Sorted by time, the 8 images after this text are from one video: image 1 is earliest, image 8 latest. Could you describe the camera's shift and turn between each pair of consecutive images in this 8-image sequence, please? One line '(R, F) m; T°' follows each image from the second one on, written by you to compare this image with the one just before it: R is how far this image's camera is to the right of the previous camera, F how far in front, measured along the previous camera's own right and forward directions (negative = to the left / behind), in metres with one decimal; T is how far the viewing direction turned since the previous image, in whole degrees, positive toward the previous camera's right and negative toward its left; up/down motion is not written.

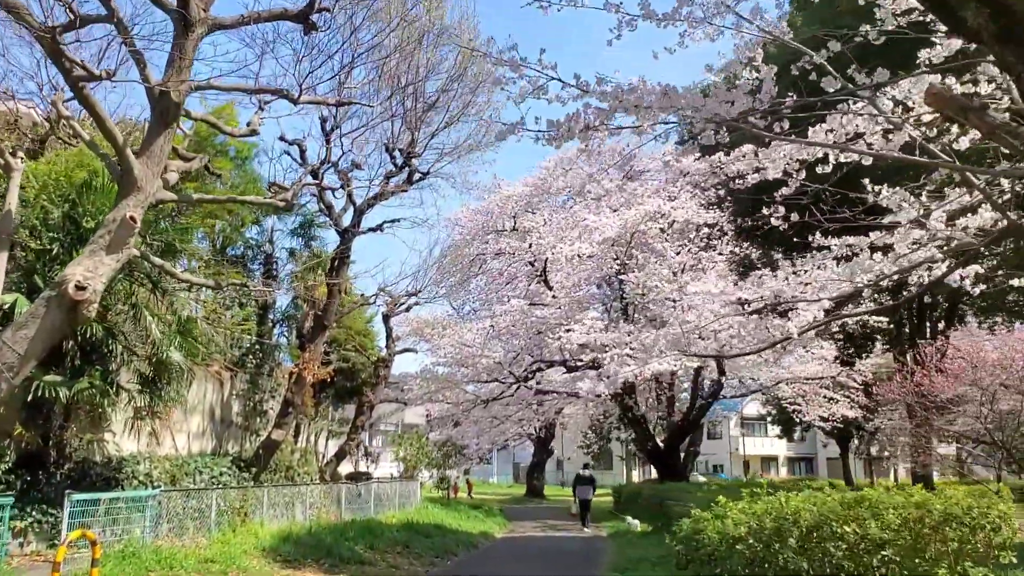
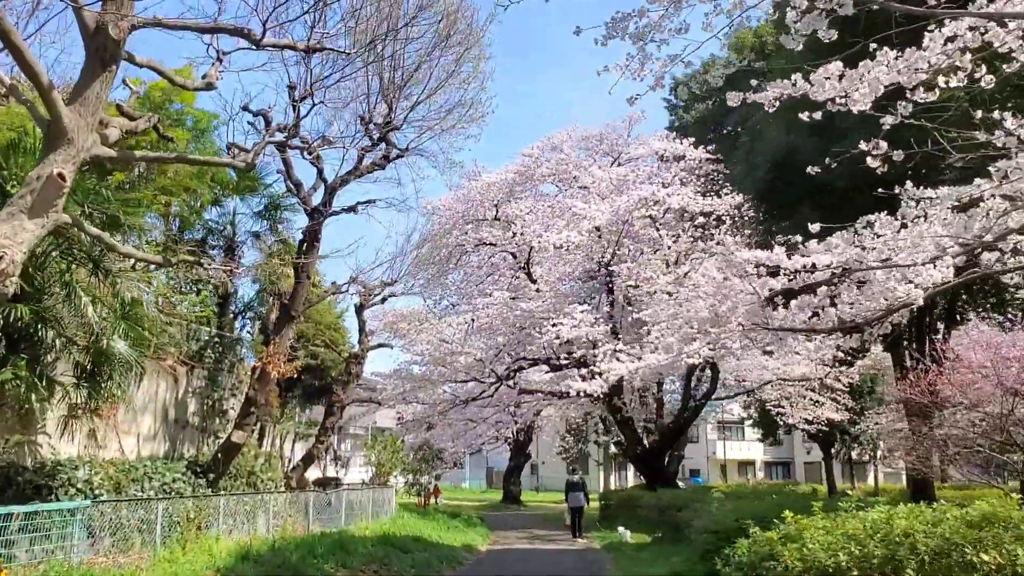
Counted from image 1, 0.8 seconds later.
(-0.2, +1.1) m; +2°
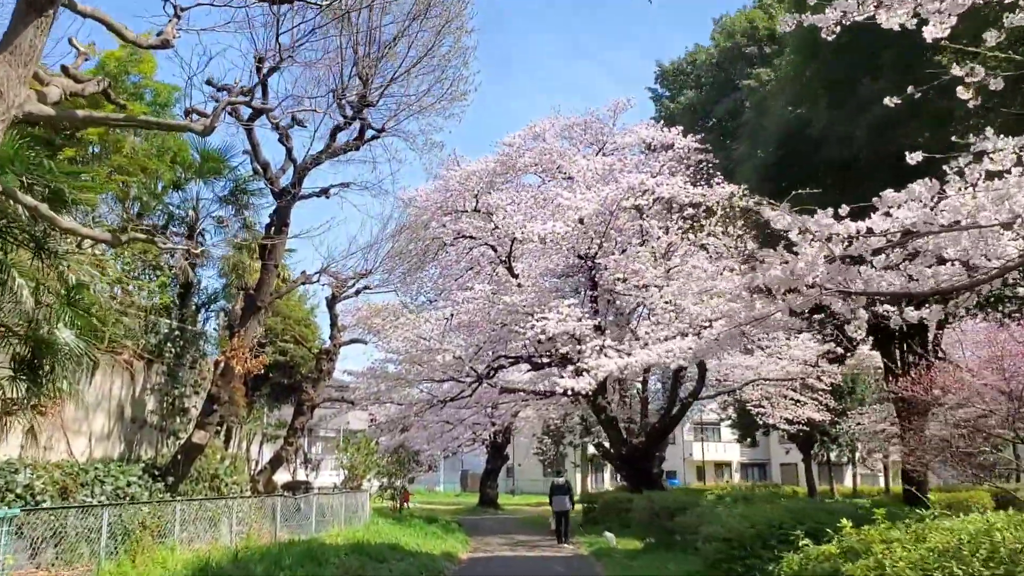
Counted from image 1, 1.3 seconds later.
(-0.1, +0.7) m; +2°
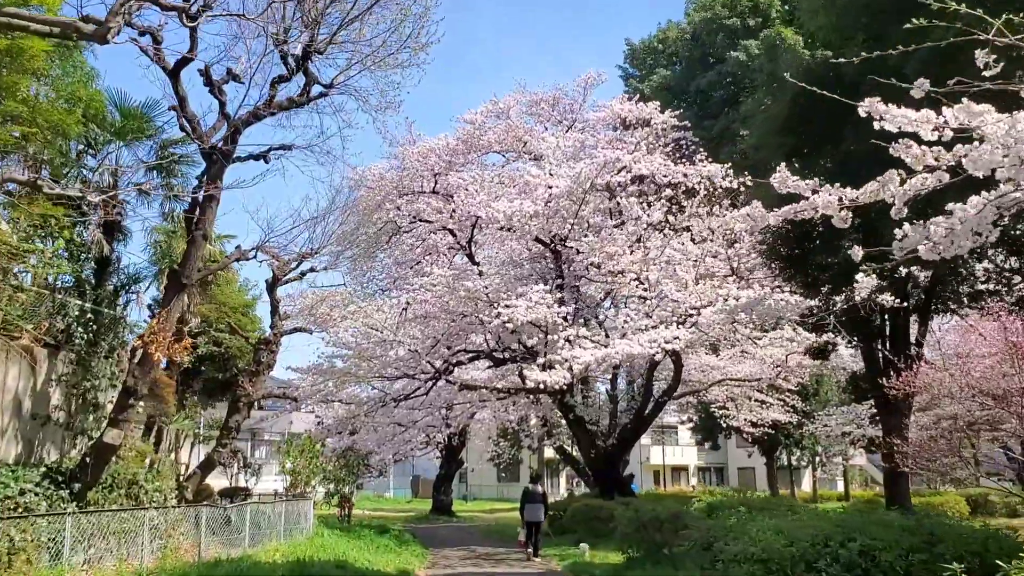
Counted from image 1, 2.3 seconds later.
(-0.2, +1.3) m; +3°
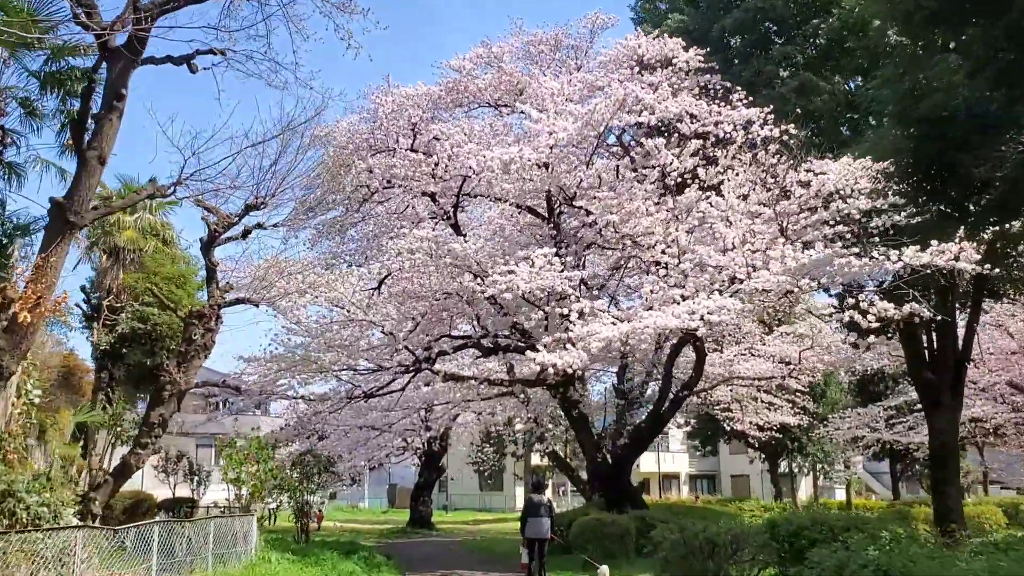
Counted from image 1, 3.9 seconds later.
(-0.2, +2.3) m; +1°
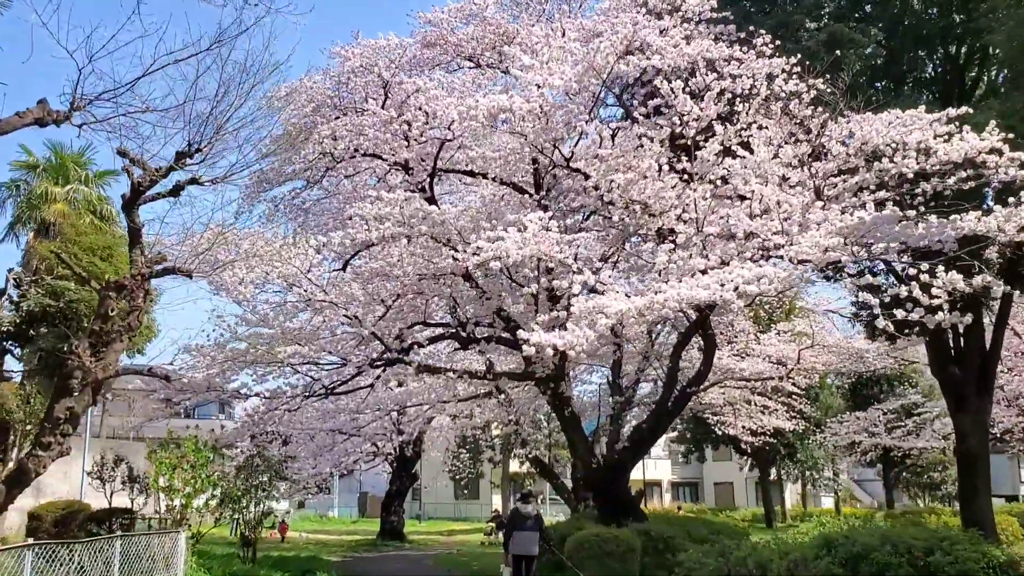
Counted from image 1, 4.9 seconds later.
(-0.1, +1.6) m; +1°
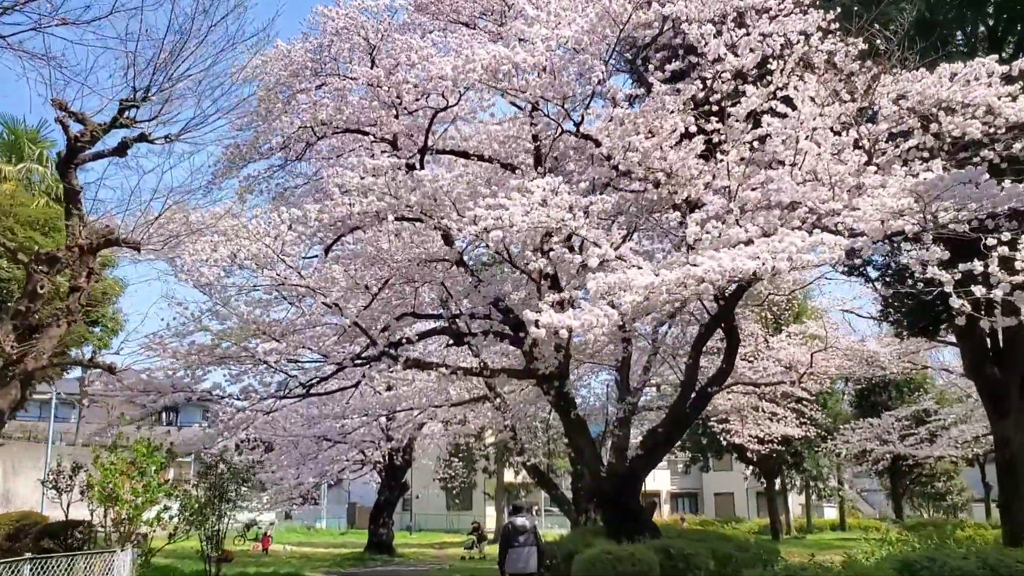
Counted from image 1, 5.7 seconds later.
(-0.1, +1.1) m; 0°
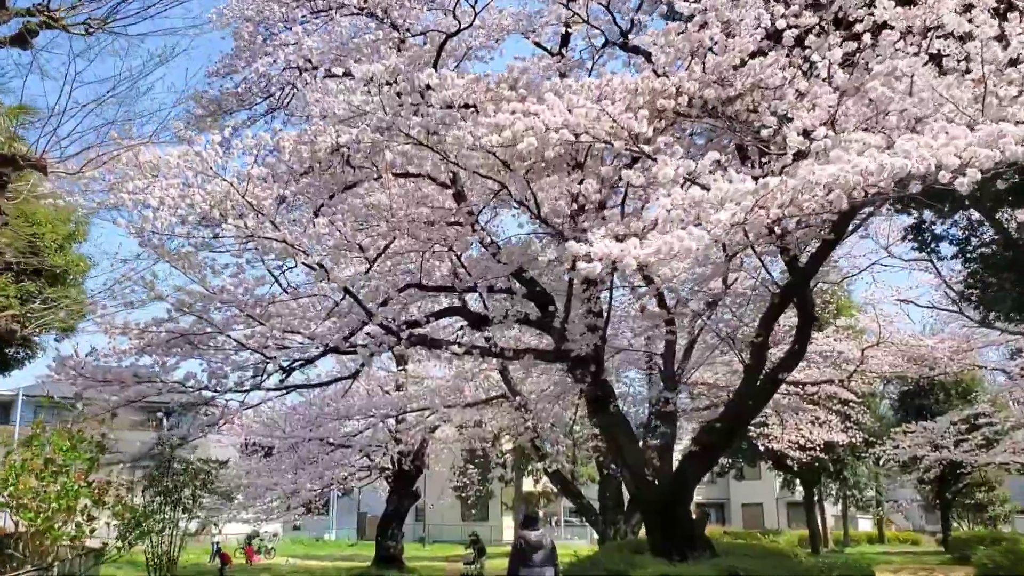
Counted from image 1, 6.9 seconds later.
(-0.1, +1.7) m; -1°
